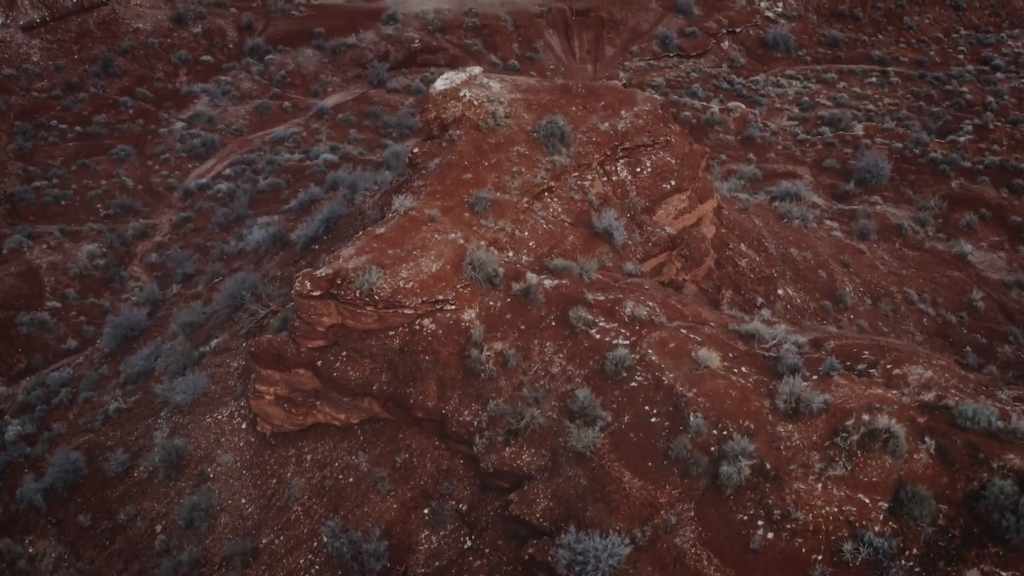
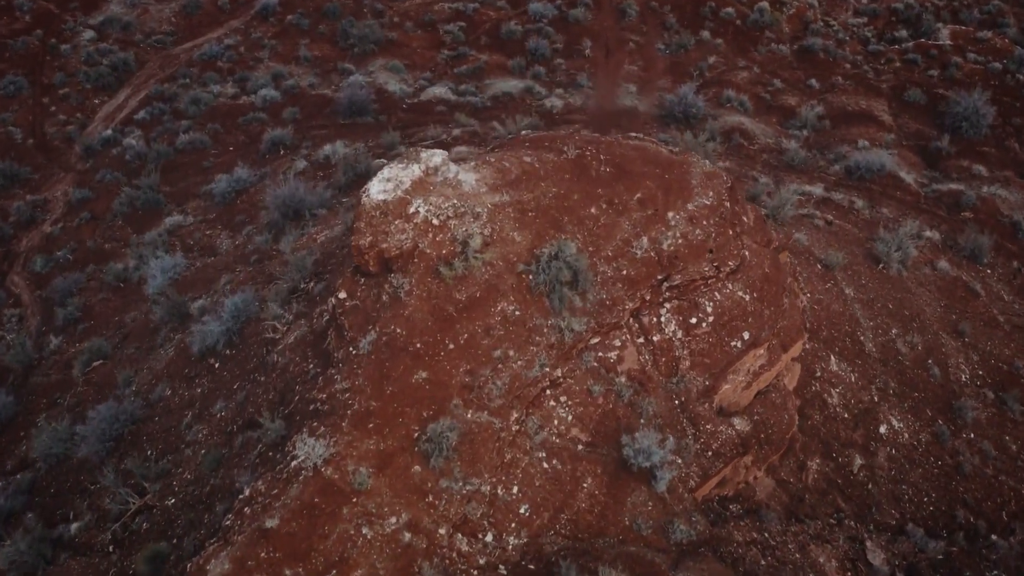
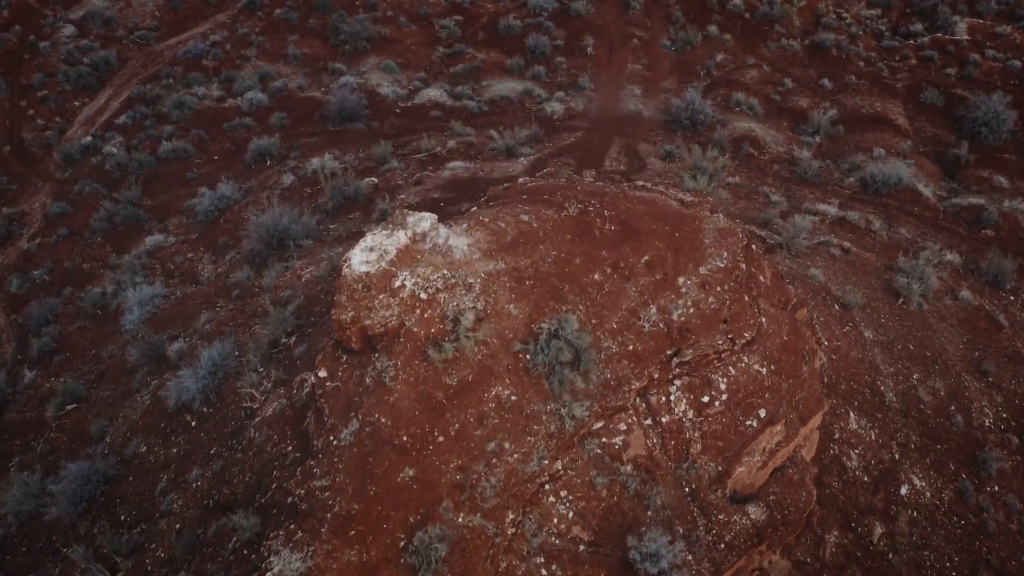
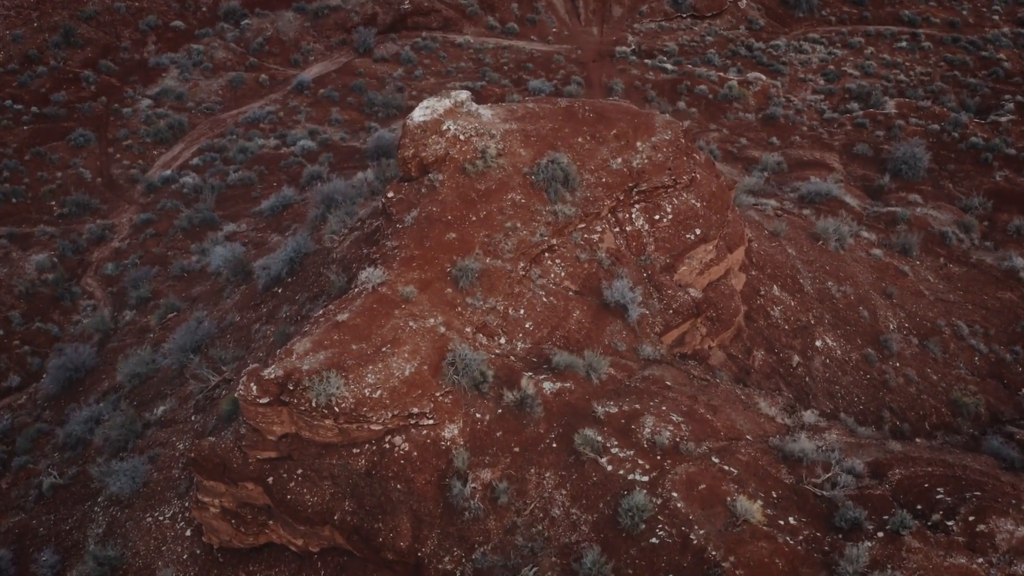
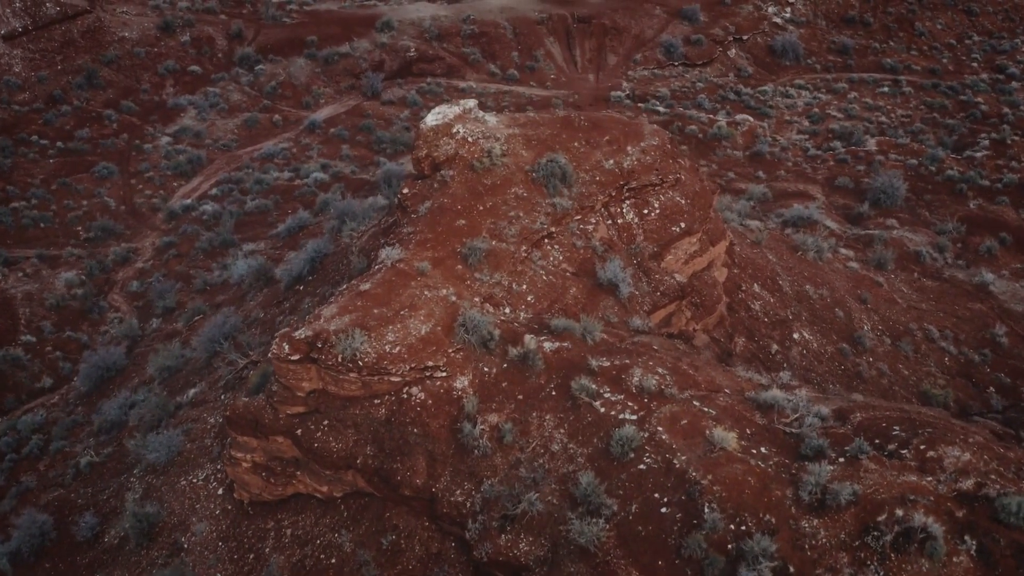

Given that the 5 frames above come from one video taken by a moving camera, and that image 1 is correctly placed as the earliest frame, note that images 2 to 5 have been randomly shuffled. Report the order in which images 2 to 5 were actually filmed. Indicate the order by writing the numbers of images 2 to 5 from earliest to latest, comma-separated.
5, 4, 2, 3
